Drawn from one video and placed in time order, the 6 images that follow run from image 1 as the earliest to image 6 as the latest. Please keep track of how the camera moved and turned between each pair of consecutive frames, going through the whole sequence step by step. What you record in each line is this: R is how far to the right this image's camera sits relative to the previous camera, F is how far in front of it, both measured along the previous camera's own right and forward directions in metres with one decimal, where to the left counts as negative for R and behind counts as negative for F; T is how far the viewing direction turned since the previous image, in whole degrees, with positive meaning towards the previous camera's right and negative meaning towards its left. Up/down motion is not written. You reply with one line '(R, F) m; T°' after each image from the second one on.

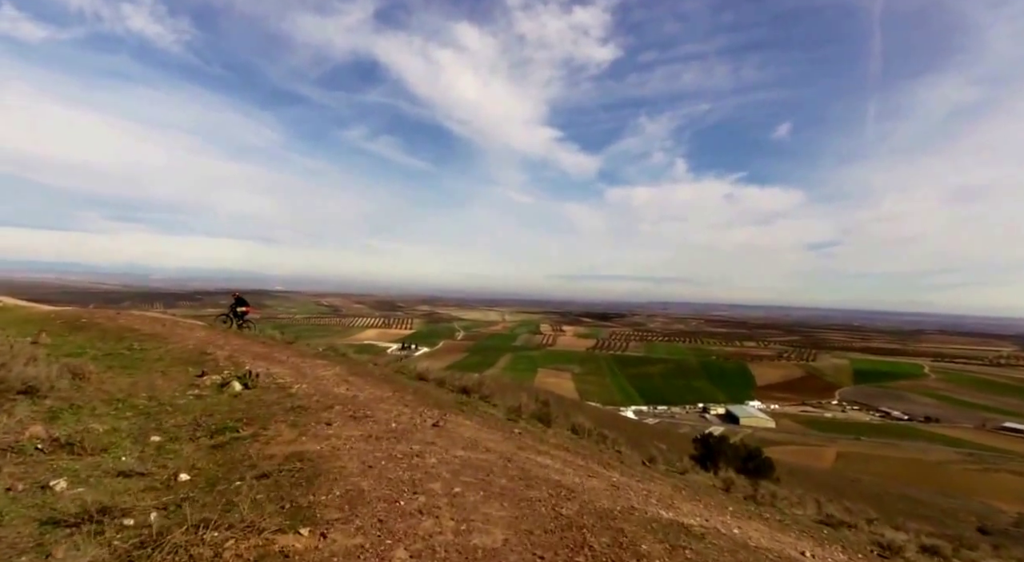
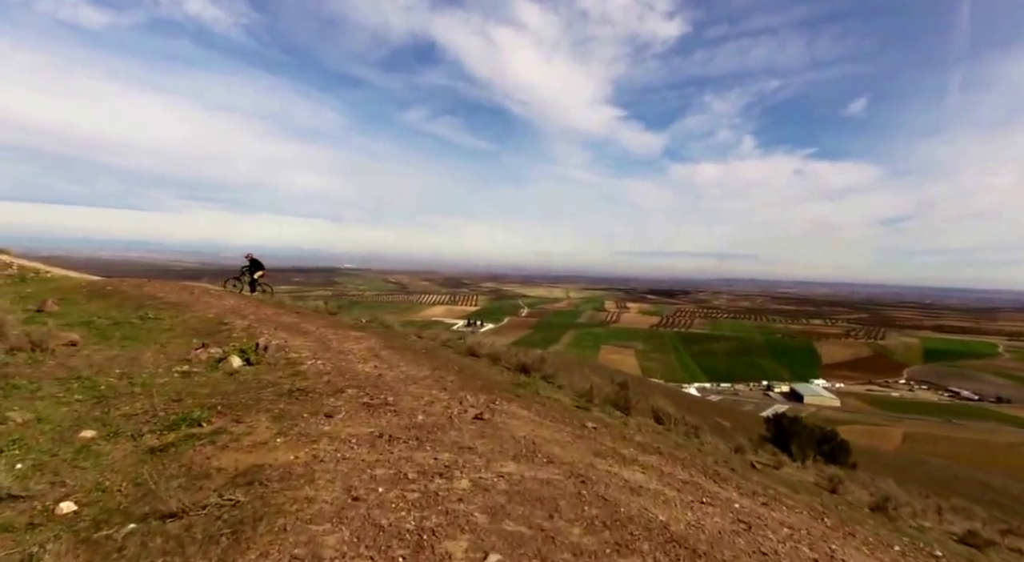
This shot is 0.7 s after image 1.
(-0.1, +3.3) m; -6°
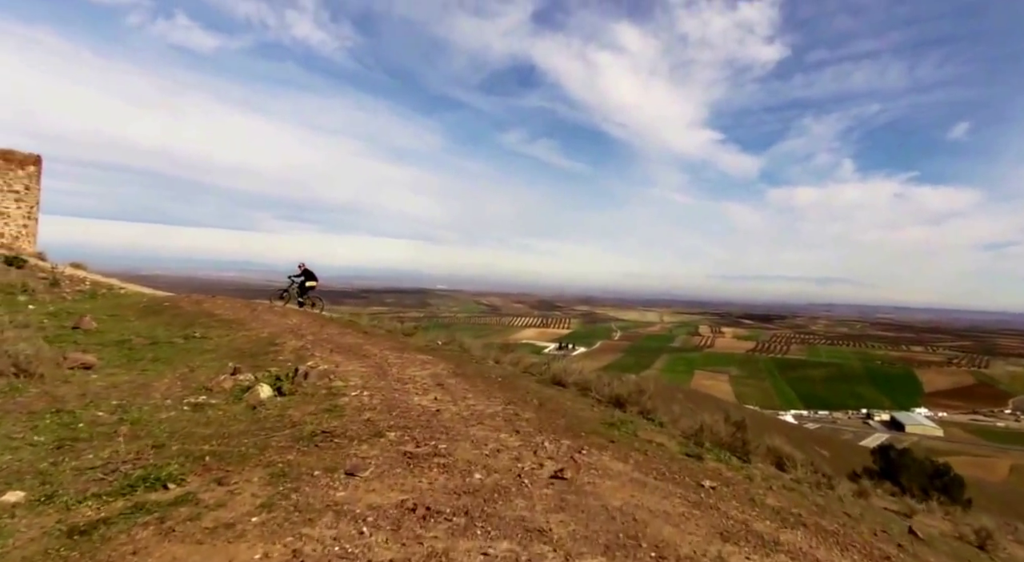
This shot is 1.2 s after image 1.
(-0.1, +2.3) m; -7°
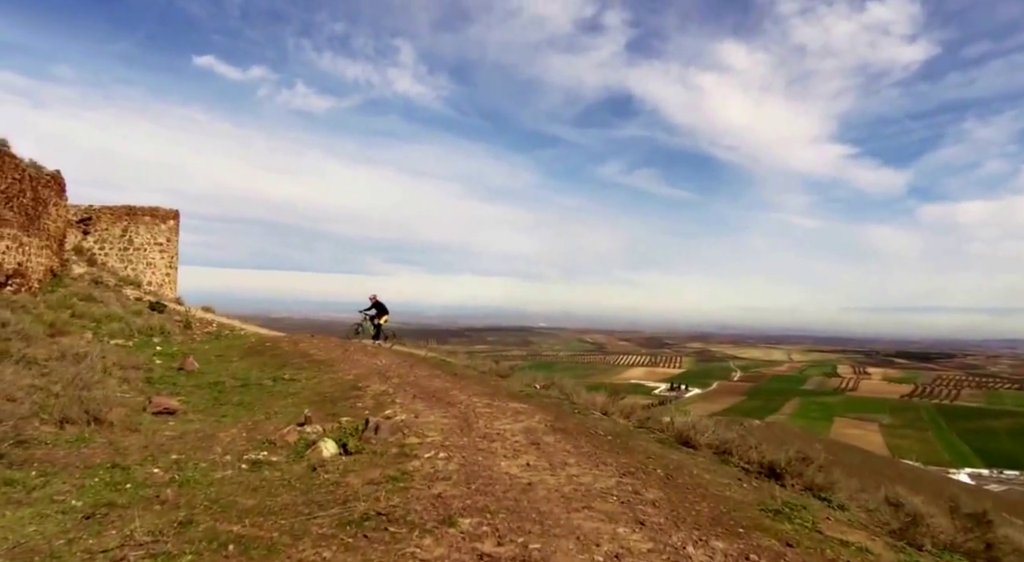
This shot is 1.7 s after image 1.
(-0.1, +1.8) m; -10°
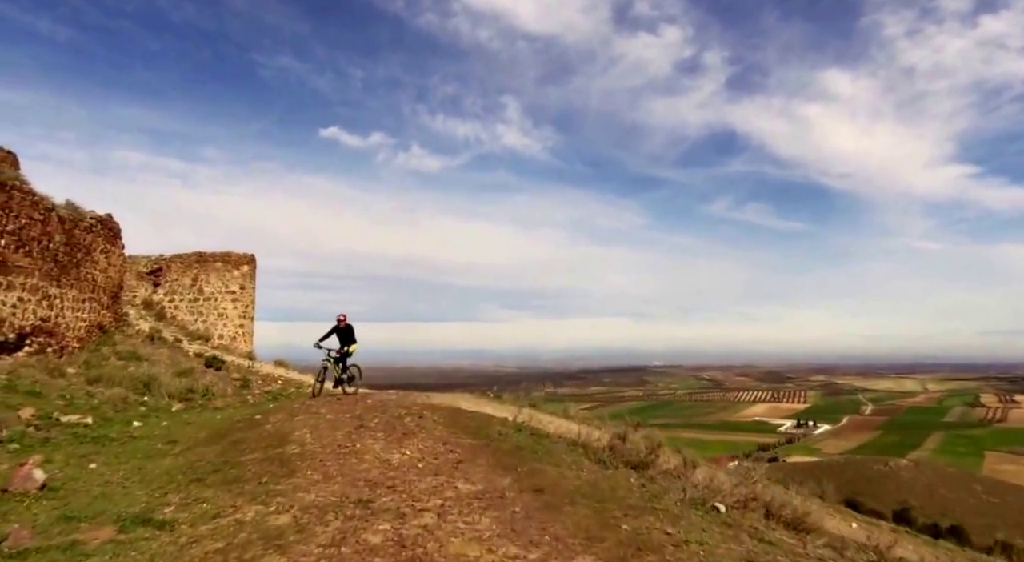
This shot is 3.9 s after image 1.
(-0.1, +6.8) m; -10°
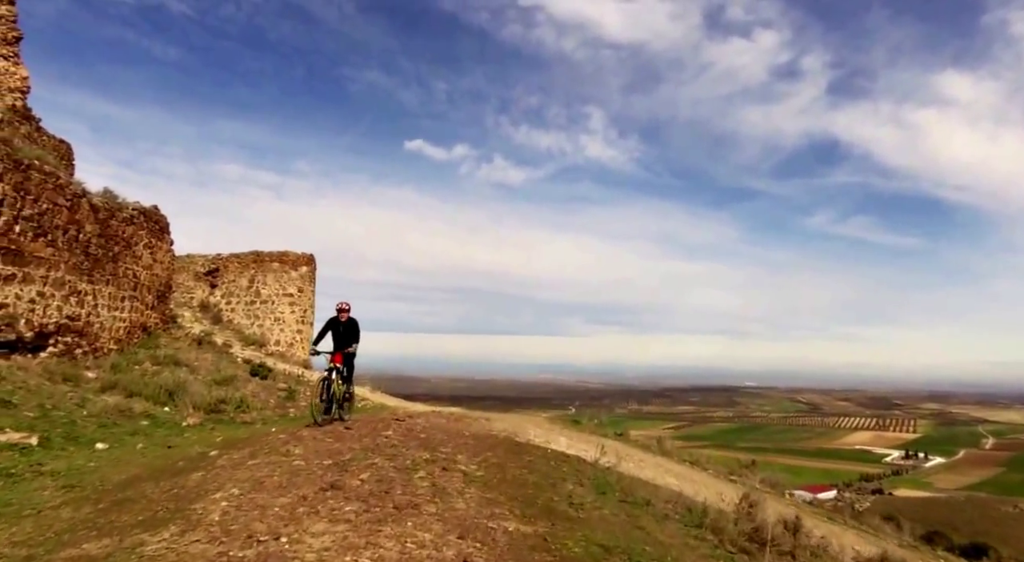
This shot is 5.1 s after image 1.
(0.0, +3.6) m; -7°
